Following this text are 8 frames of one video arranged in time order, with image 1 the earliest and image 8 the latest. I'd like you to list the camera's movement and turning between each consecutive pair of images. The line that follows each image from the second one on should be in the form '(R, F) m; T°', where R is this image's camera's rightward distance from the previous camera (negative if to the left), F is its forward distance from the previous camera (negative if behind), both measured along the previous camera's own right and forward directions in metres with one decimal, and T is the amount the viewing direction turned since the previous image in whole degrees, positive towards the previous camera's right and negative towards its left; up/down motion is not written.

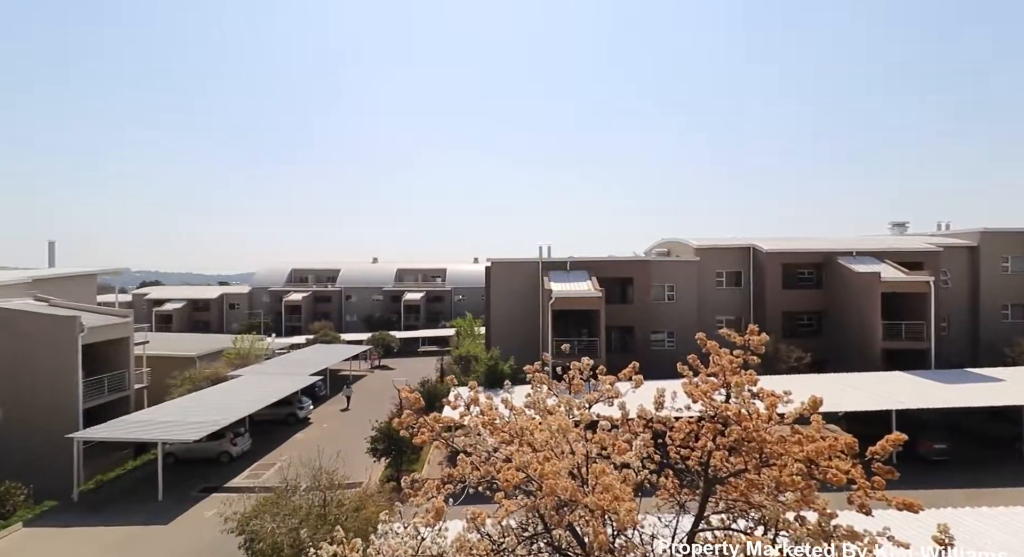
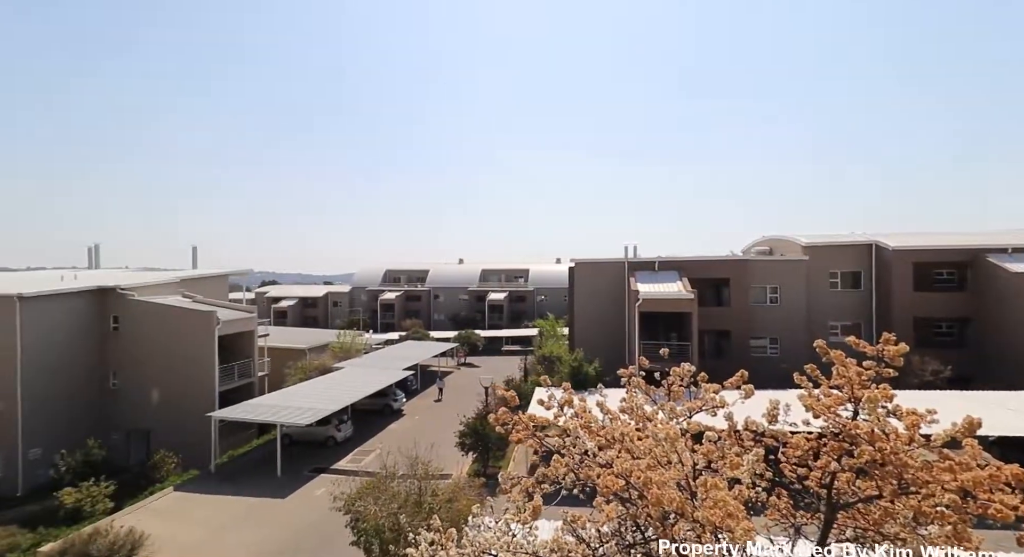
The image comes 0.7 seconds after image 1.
(-0.1, 0.0) m; -9°
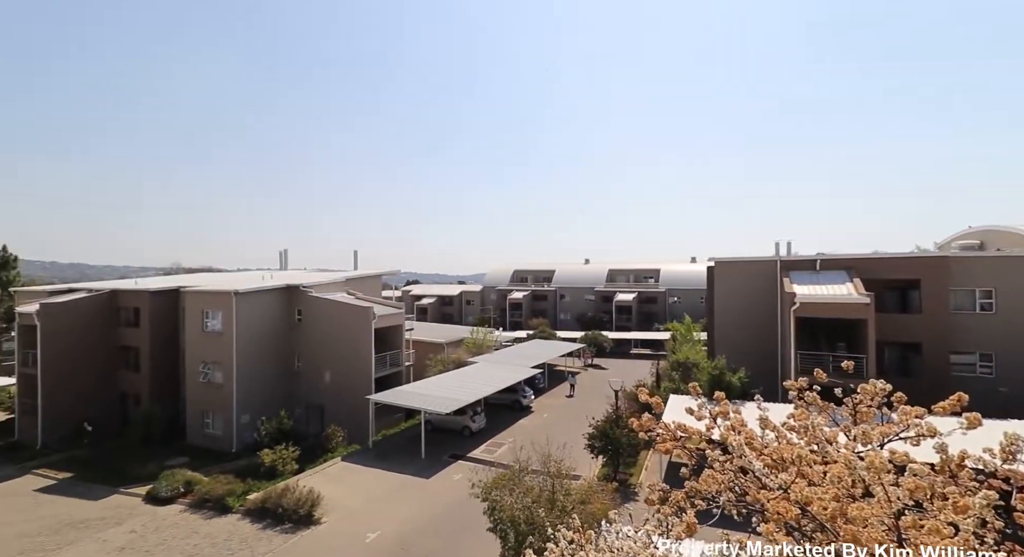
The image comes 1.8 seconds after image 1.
(-0.1, +0.1) m; -13°
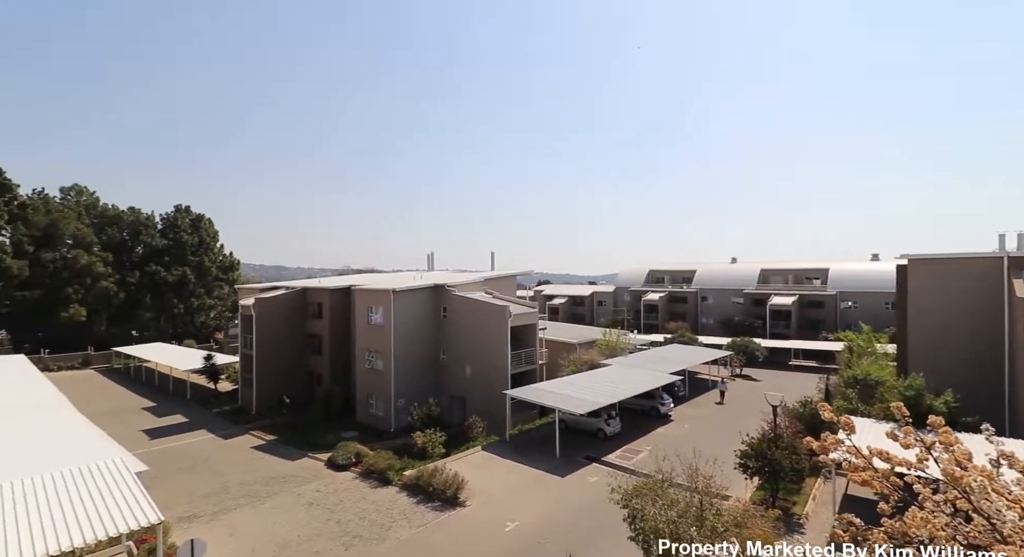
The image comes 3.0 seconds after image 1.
(-0.1, +0.3) m; -14°
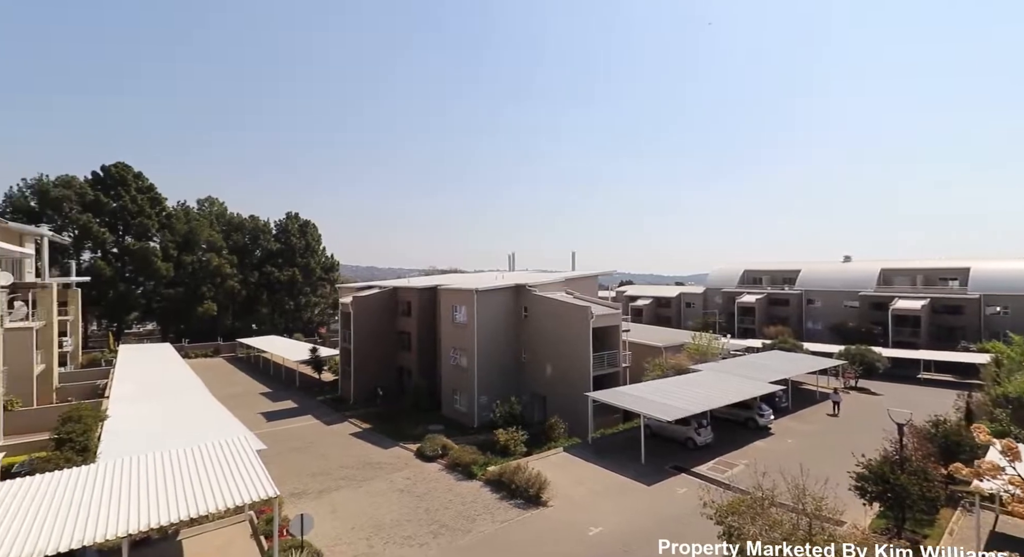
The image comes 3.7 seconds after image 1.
(-0.1, +0.2) m; -9°
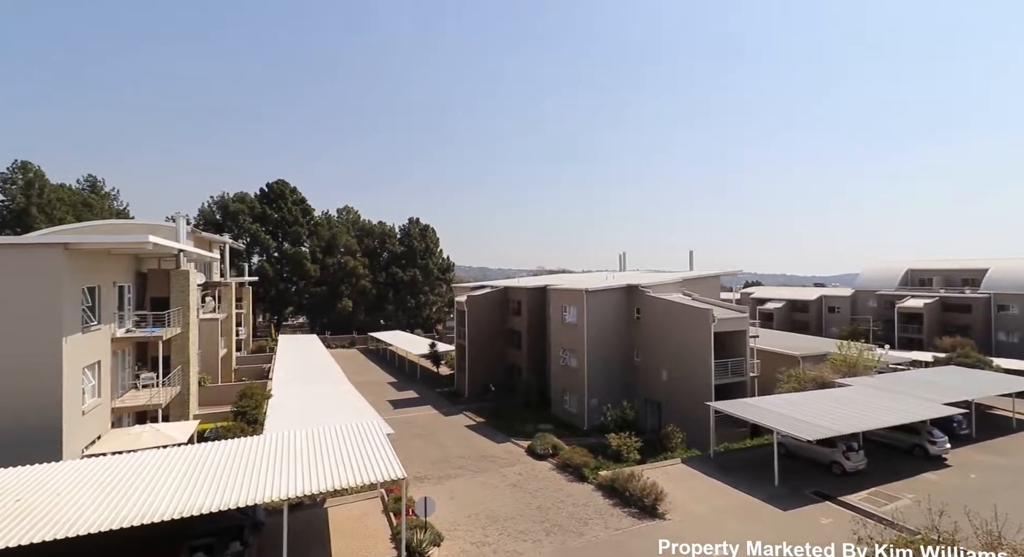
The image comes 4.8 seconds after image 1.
(-0.1, -0.4) m; -12°
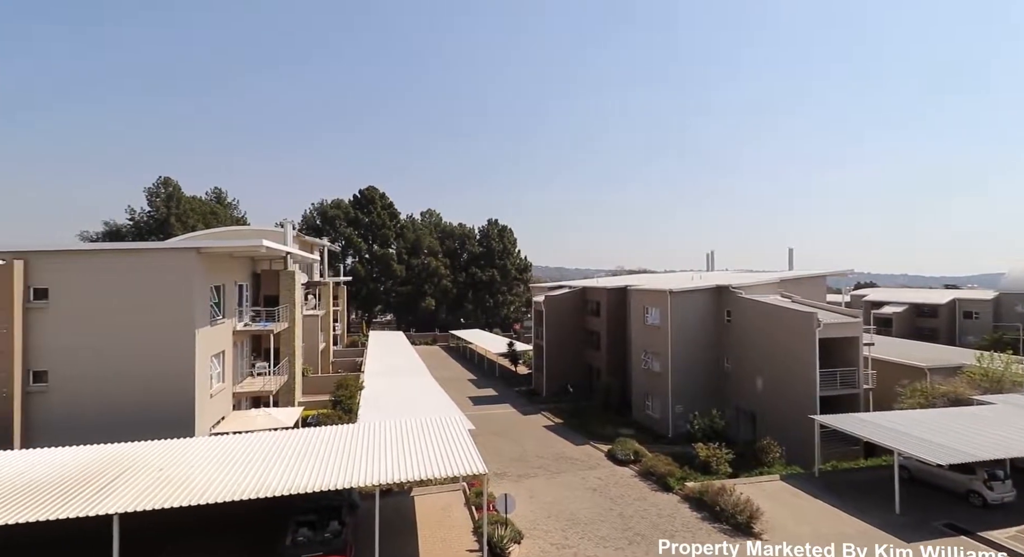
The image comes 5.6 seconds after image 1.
(0.0, -0.4) m; -8°
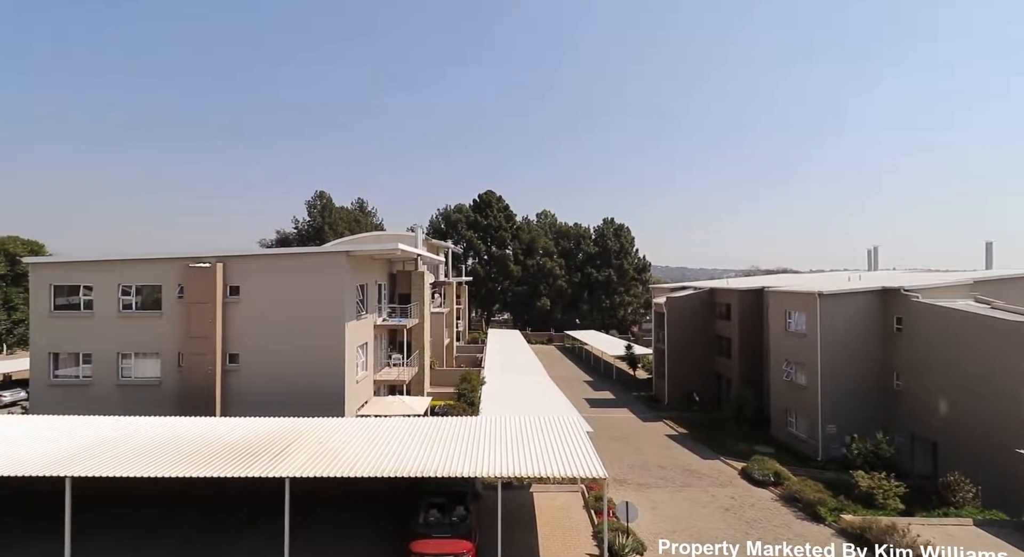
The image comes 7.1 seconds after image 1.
(+0.1, -0.5) m; -12°
